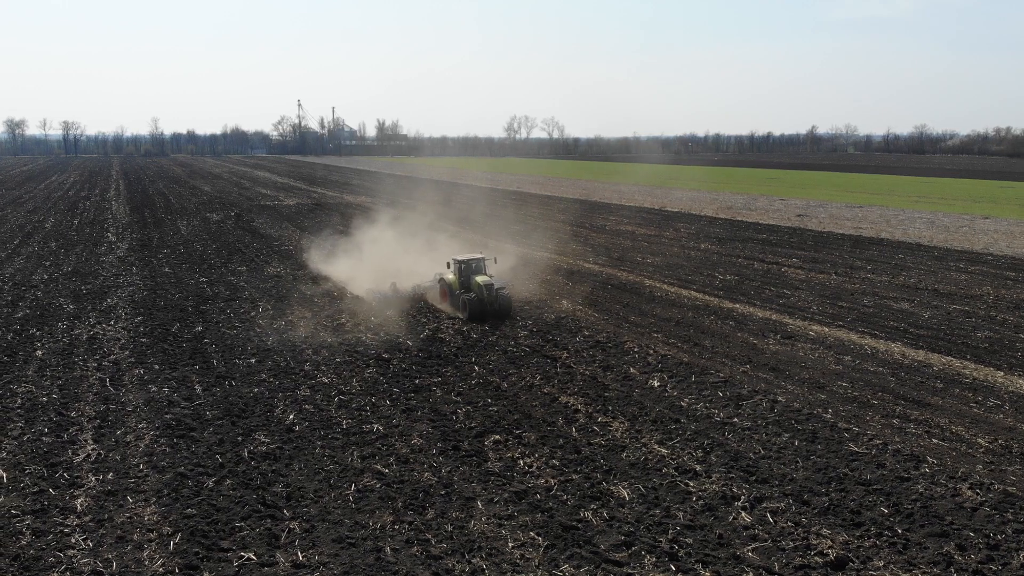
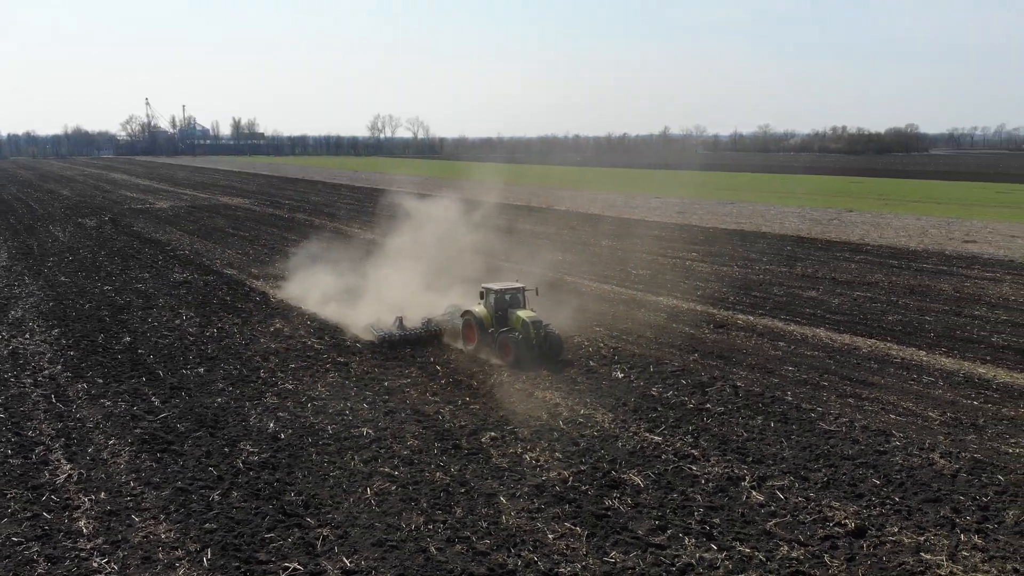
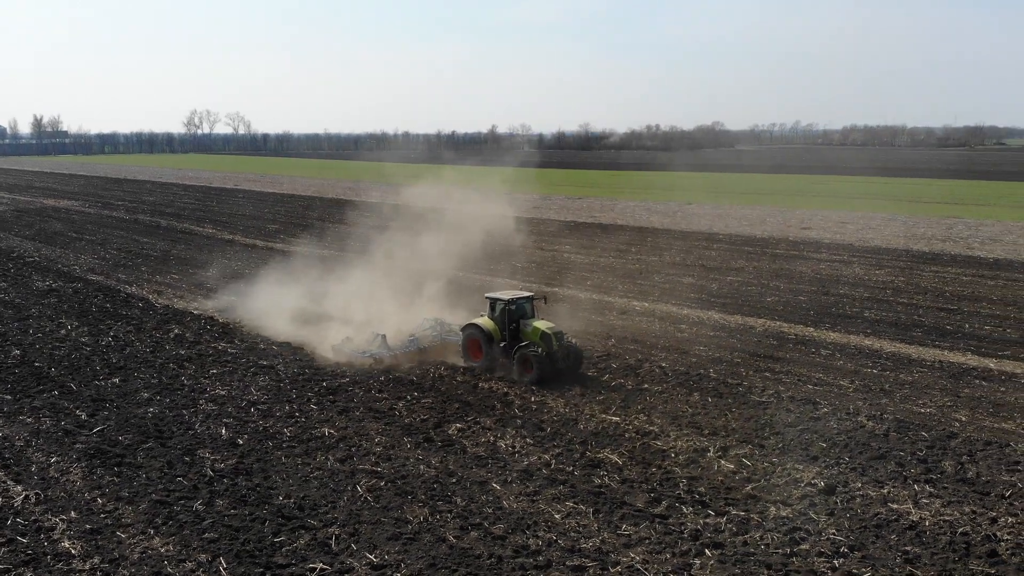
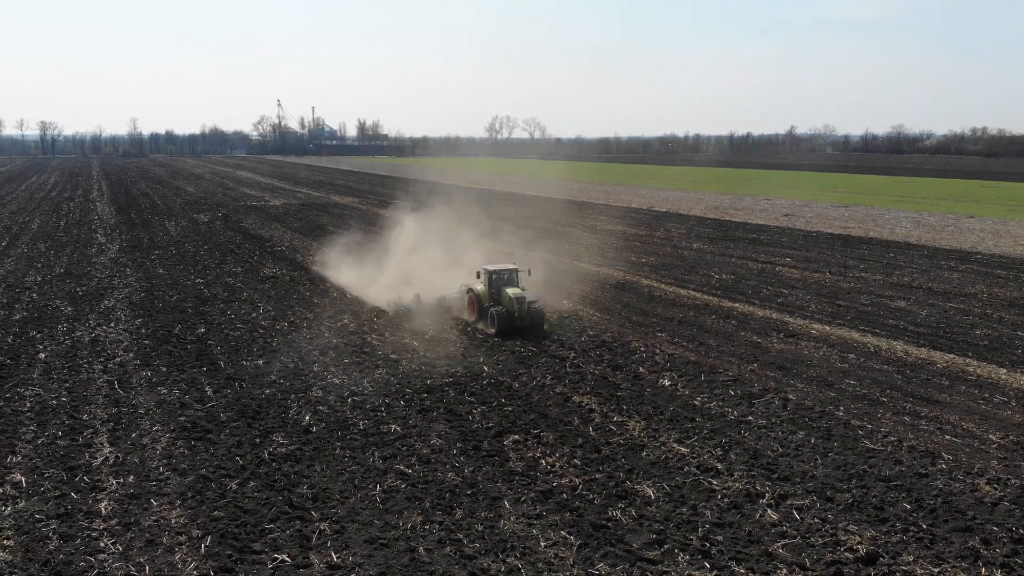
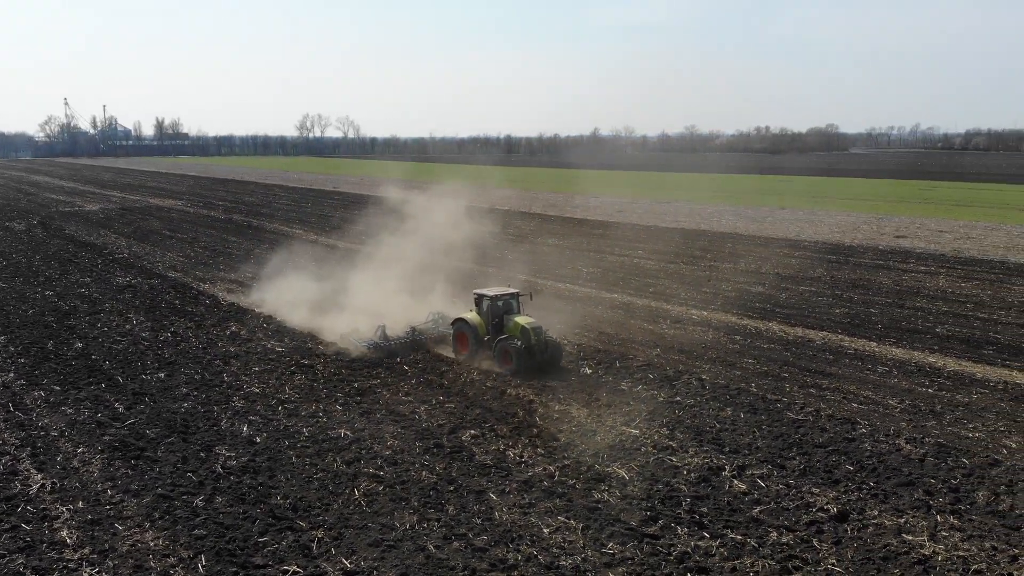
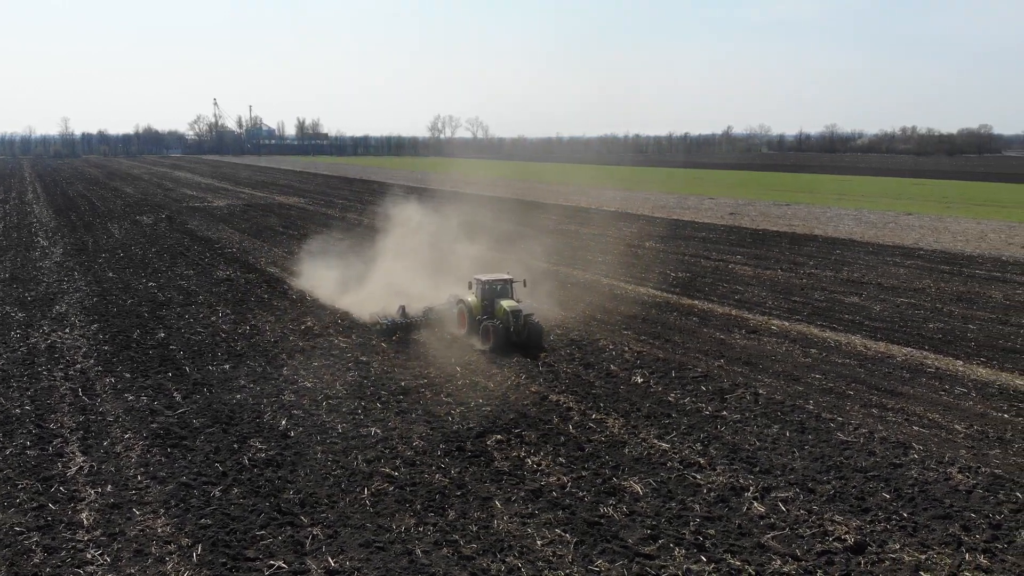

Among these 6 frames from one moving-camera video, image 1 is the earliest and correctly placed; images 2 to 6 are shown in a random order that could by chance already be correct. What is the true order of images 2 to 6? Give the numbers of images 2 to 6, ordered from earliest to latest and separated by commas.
4, 6, 2, 5, 3
